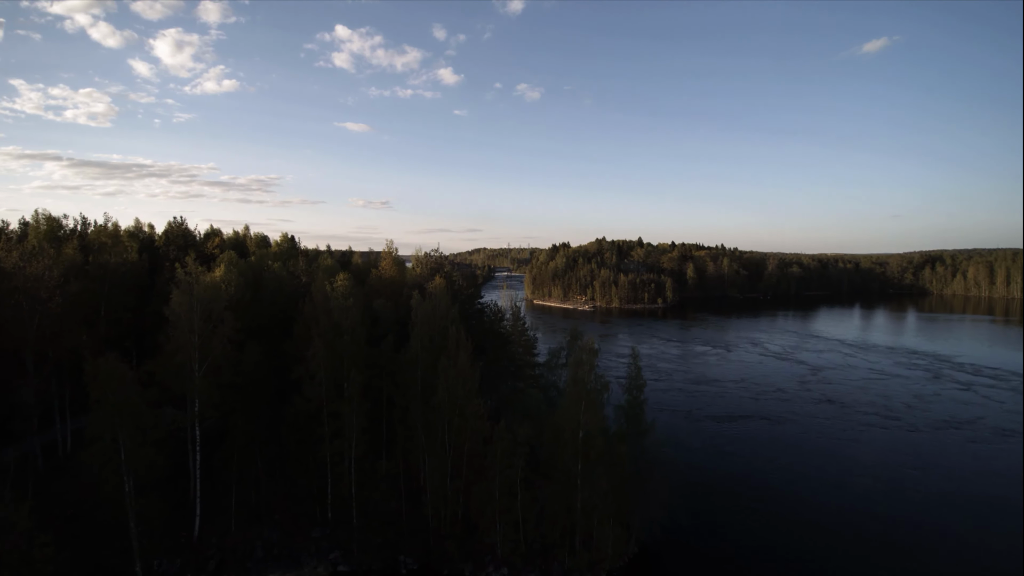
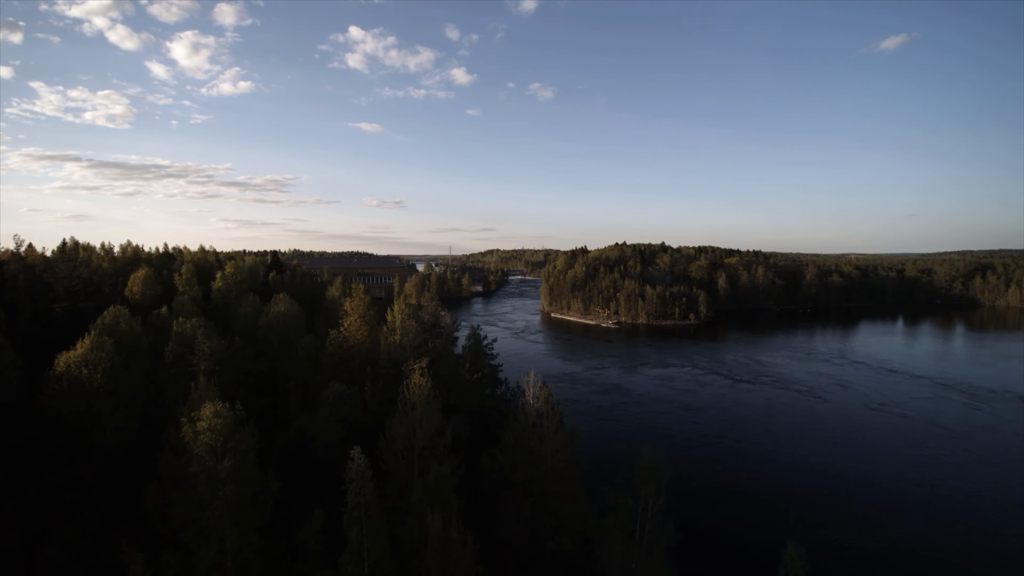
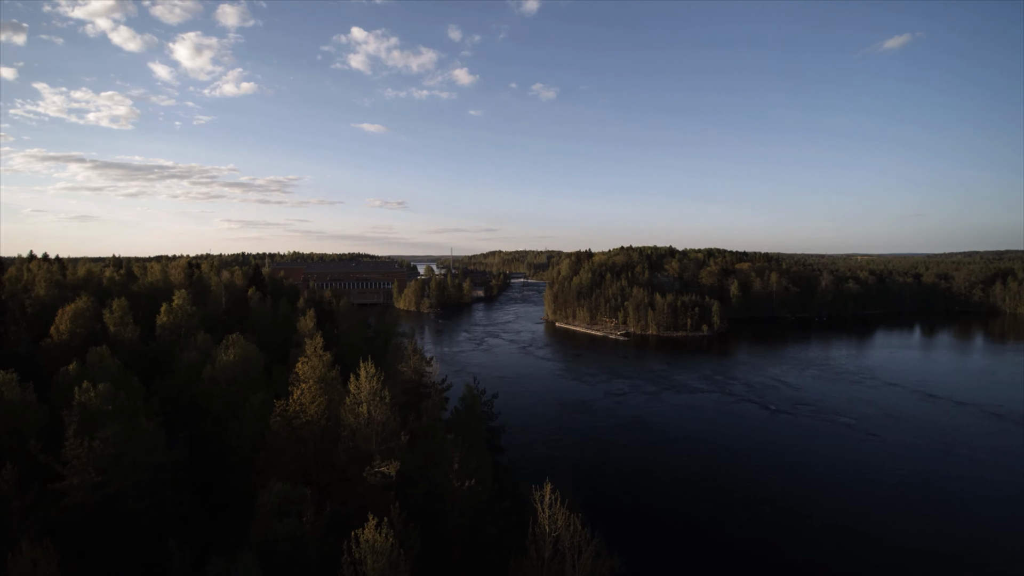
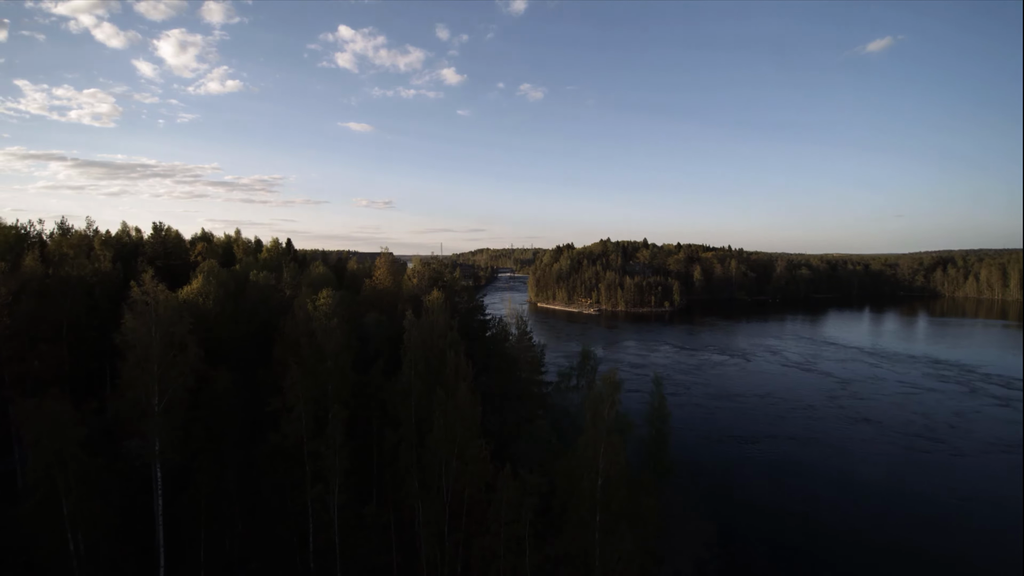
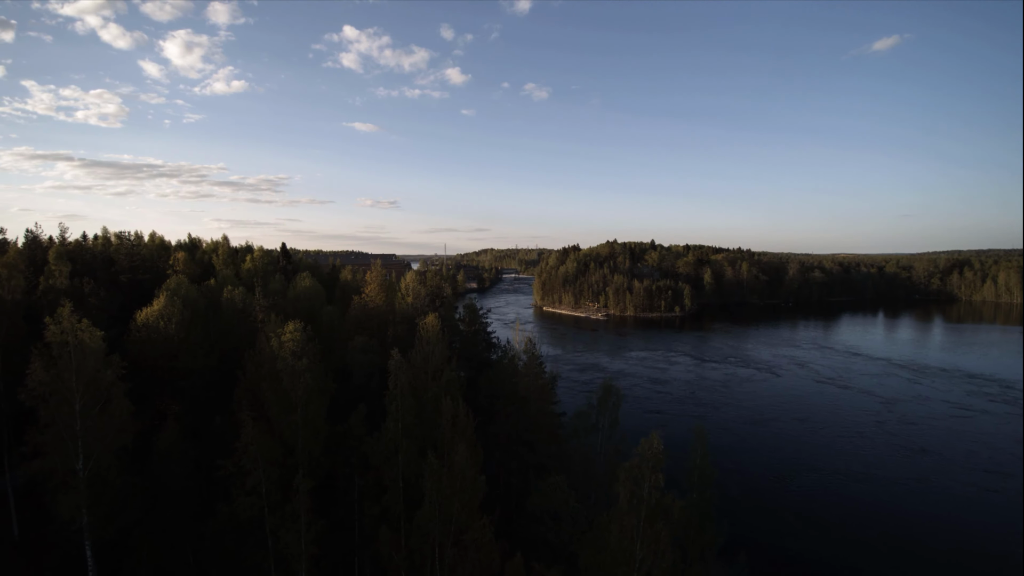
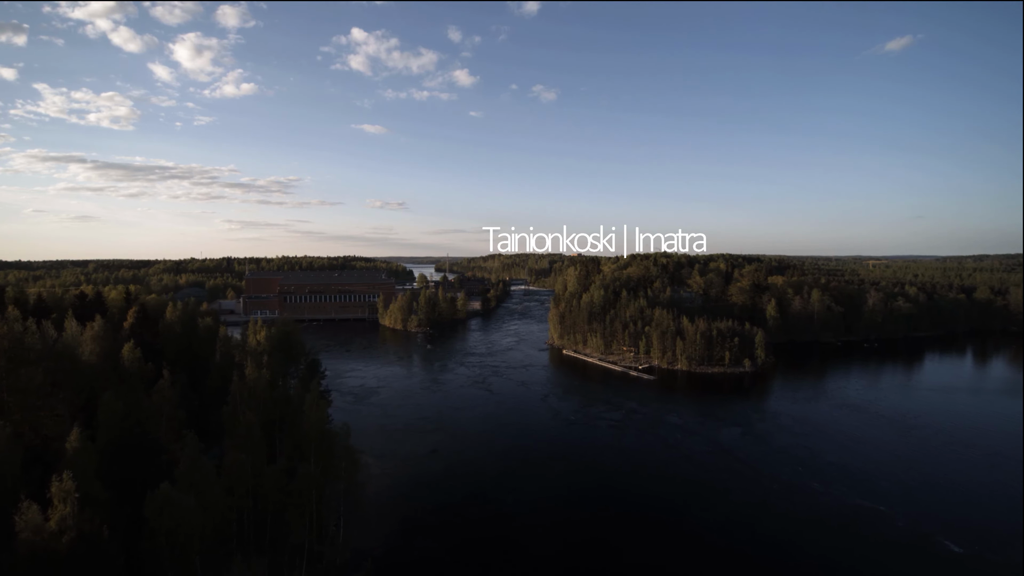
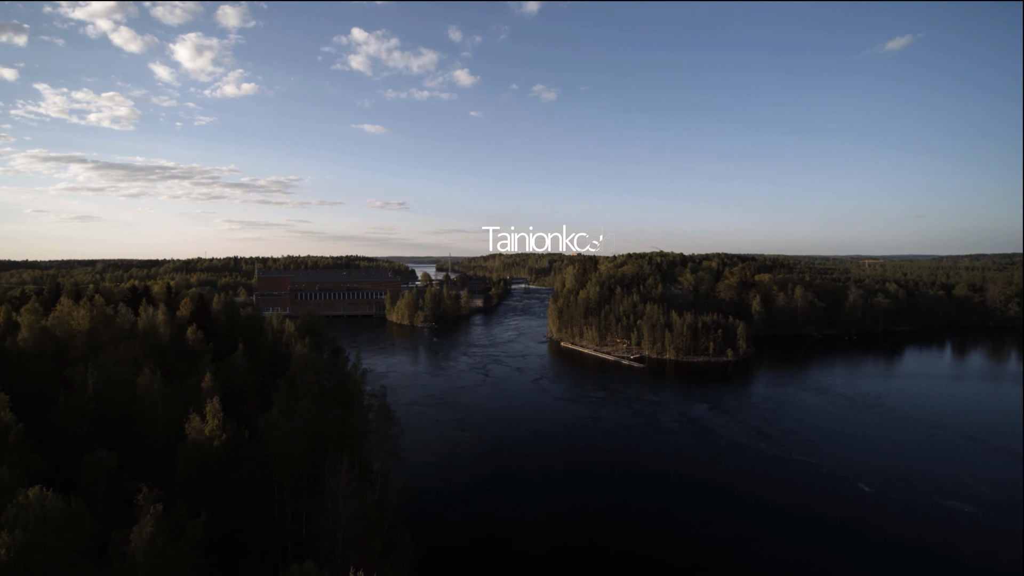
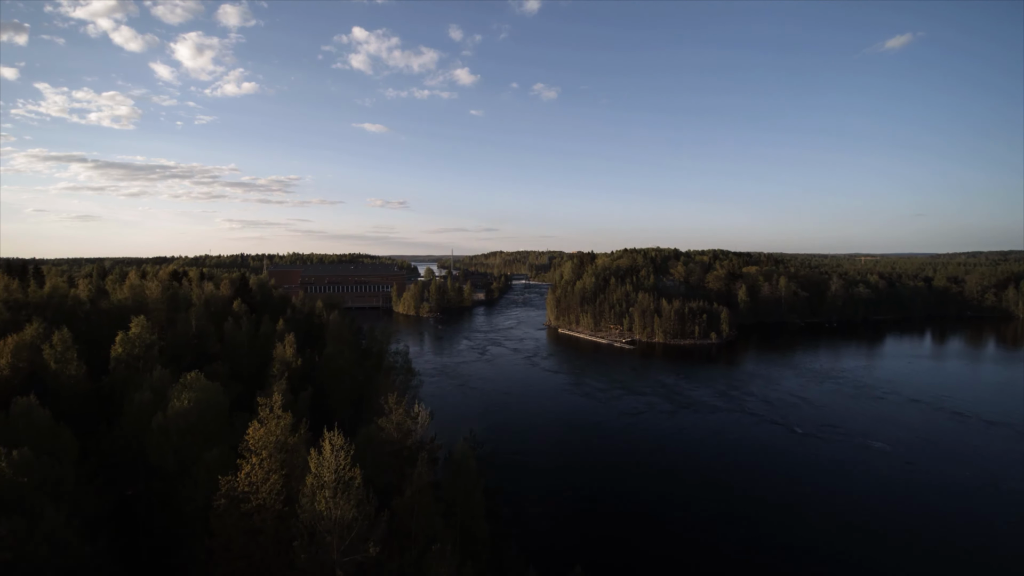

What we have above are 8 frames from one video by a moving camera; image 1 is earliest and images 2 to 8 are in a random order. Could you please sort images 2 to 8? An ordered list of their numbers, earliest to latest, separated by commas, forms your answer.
4, 5, 2, 3, 8, 7, 6
